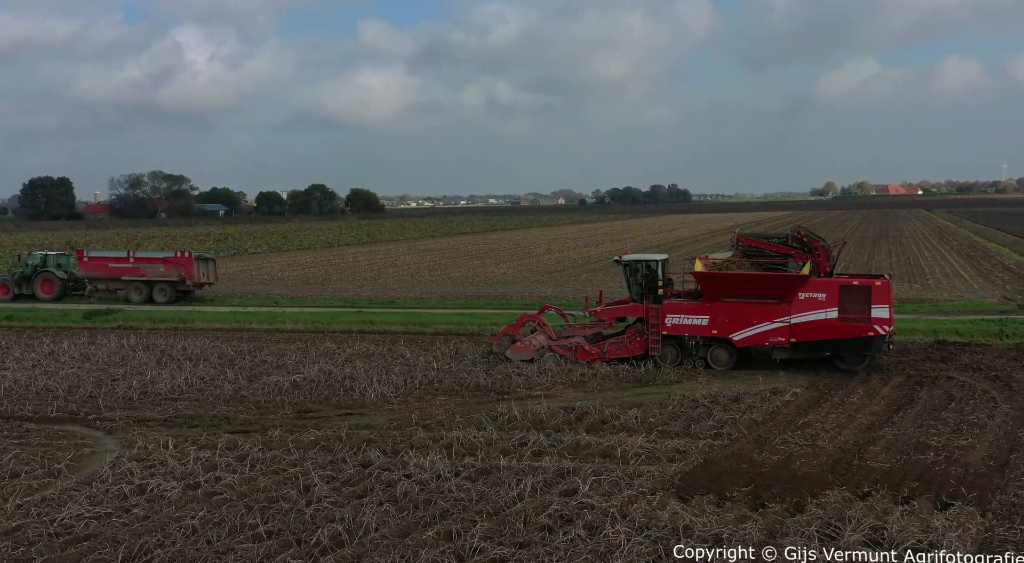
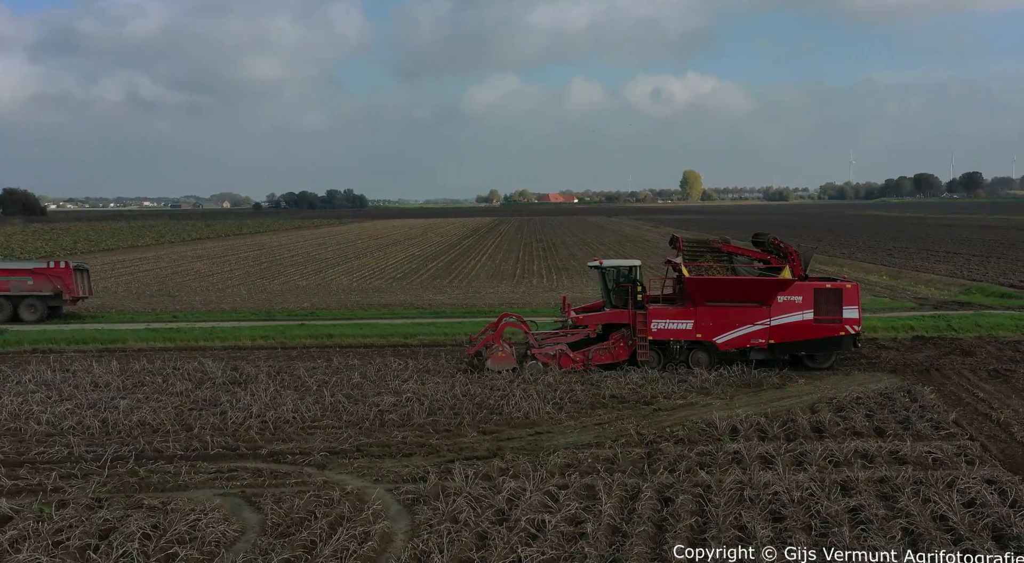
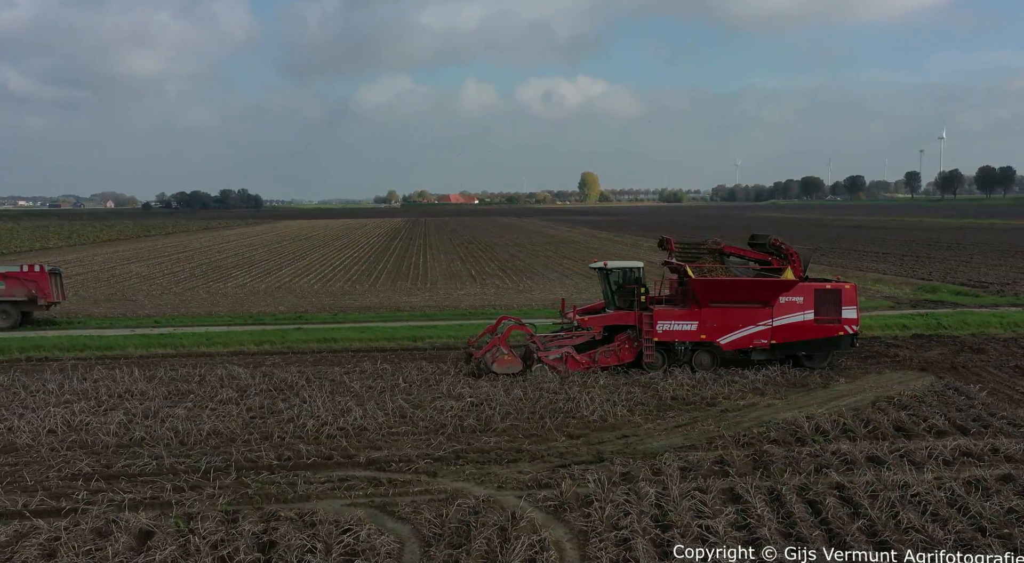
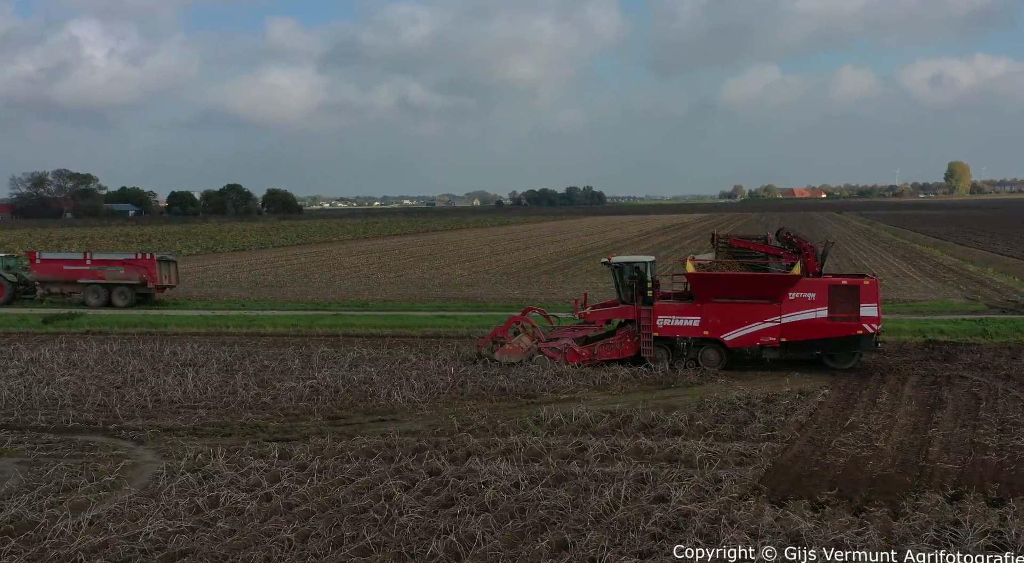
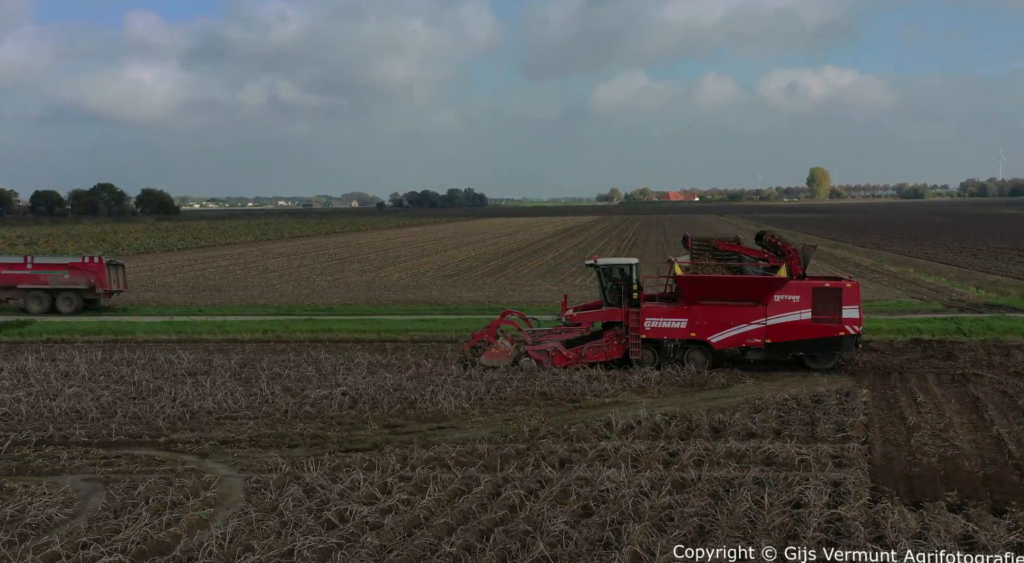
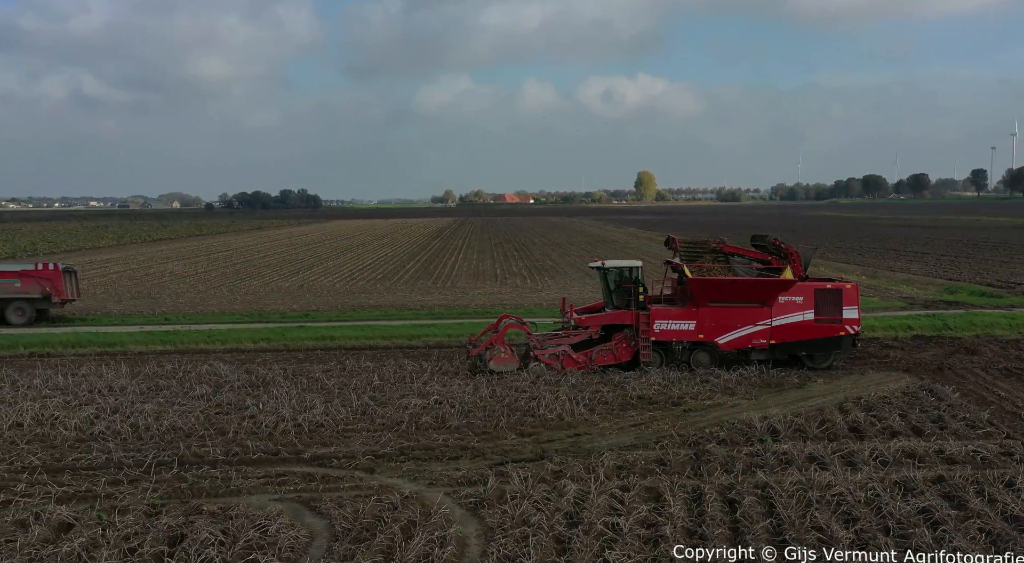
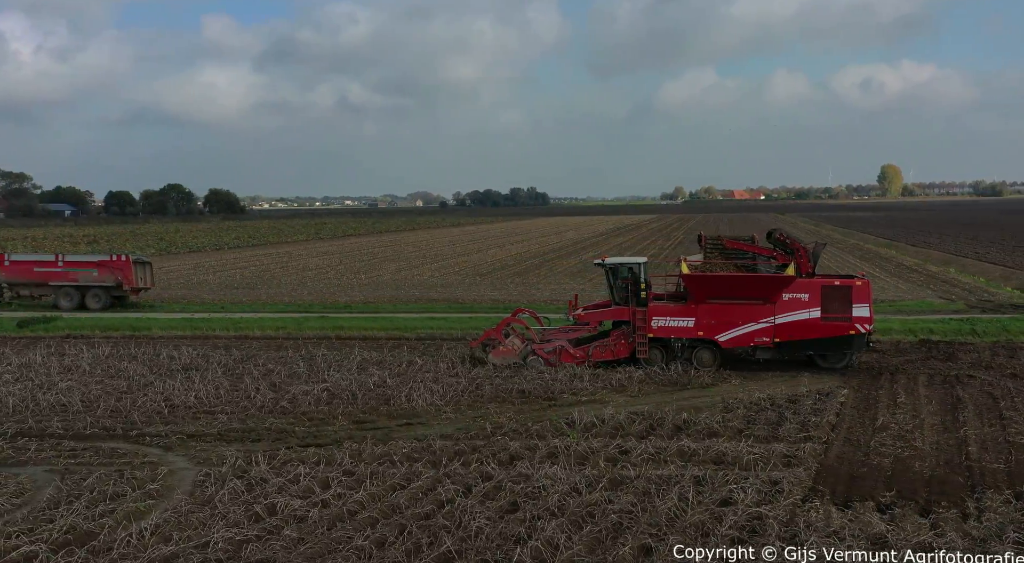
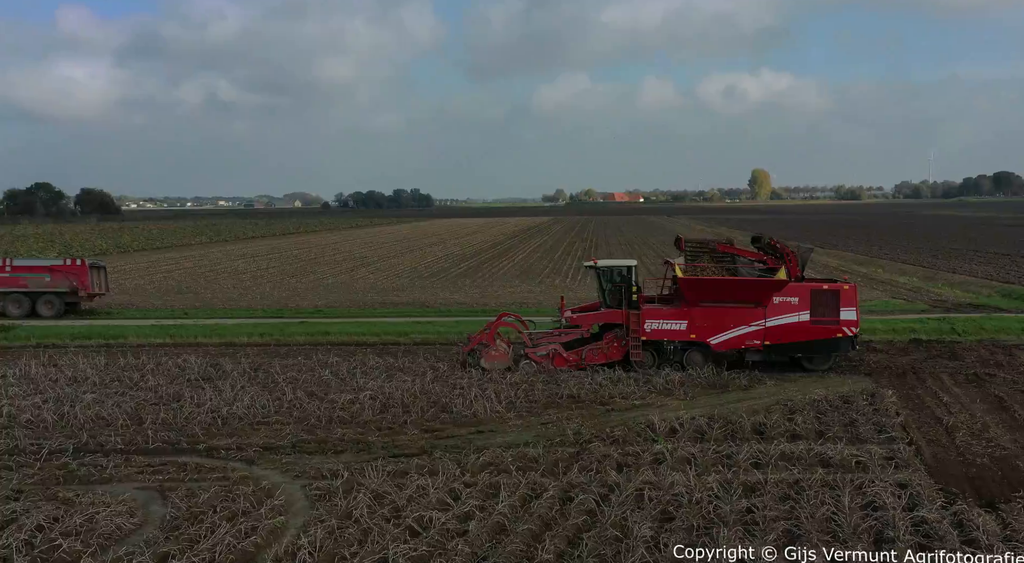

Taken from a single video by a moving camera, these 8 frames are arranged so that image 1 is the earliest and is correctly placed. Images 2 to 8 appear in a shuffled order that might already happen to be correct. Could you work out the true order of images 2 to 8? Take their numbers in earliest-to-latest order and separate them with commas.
4, 7, 5, 8, 2, 6, 3
